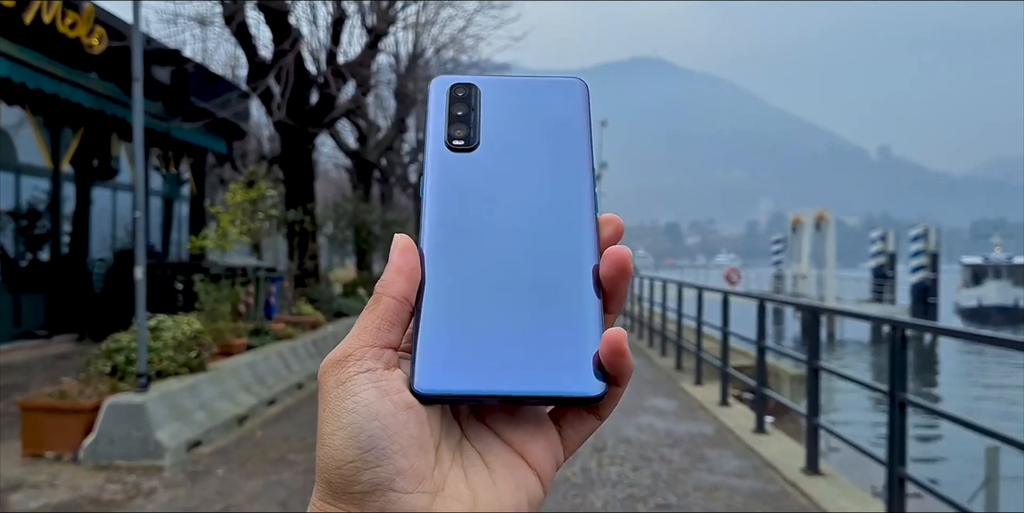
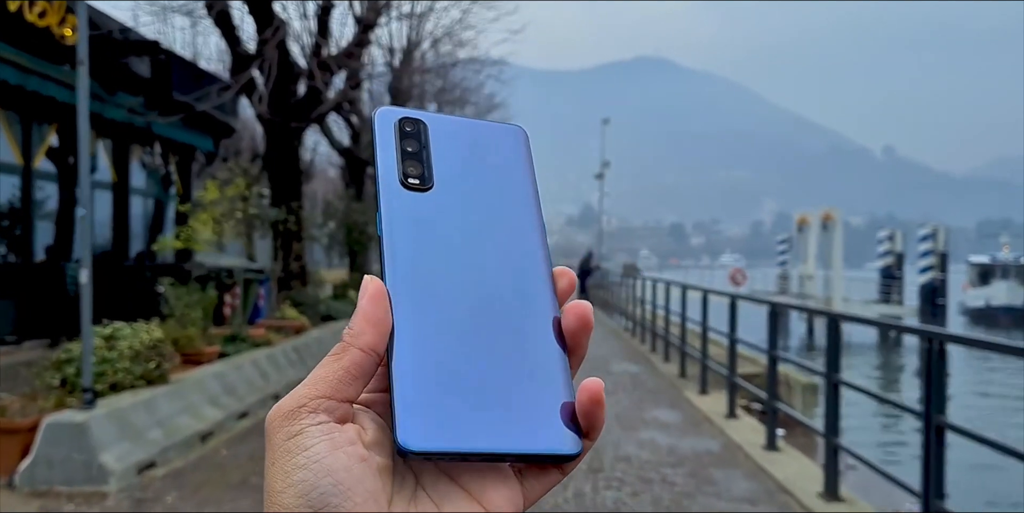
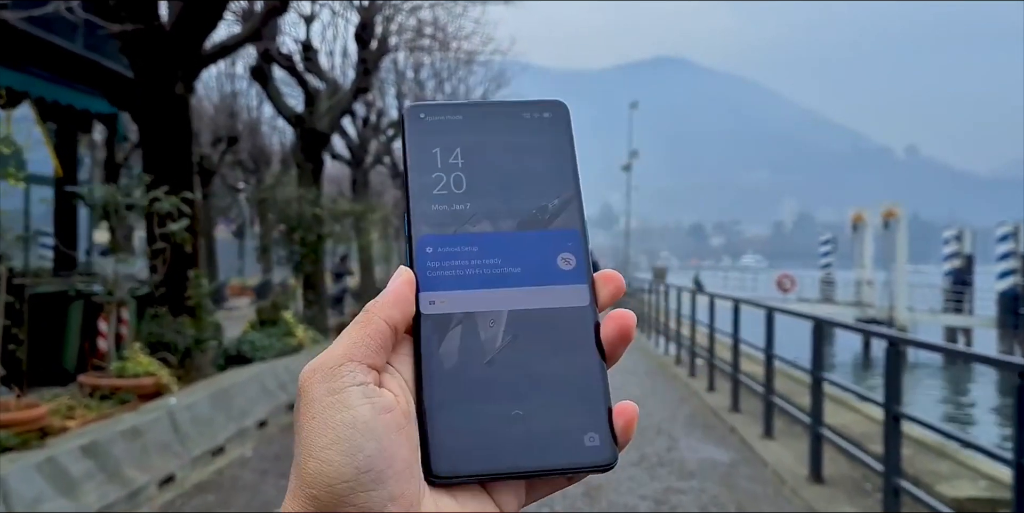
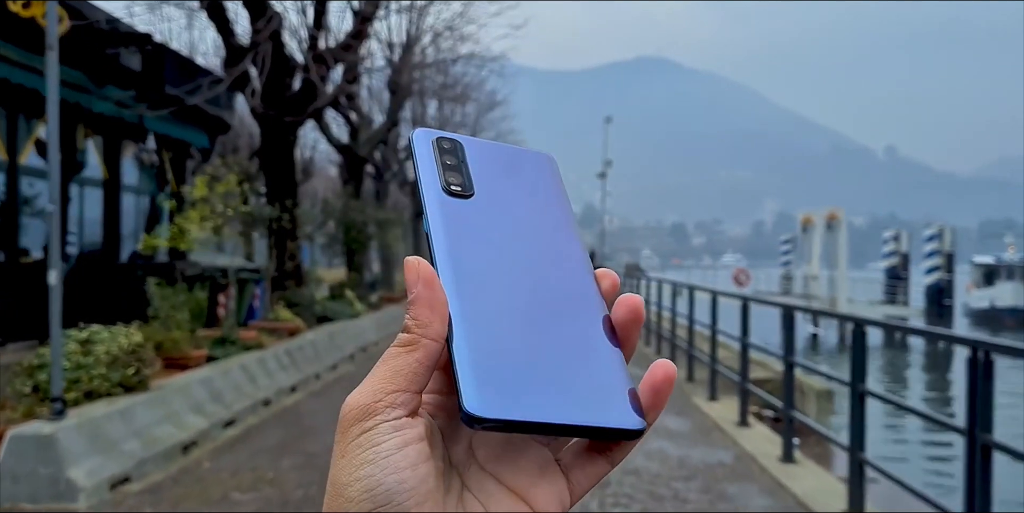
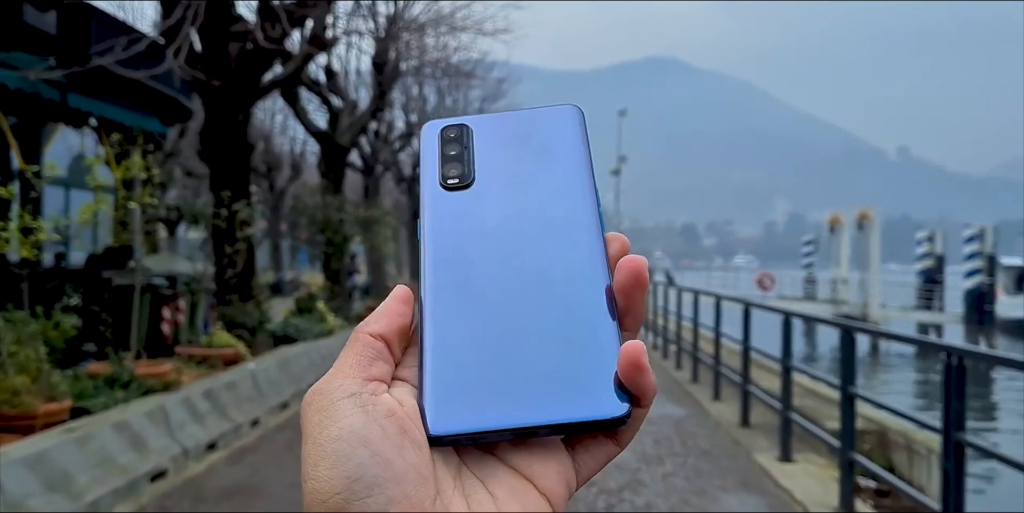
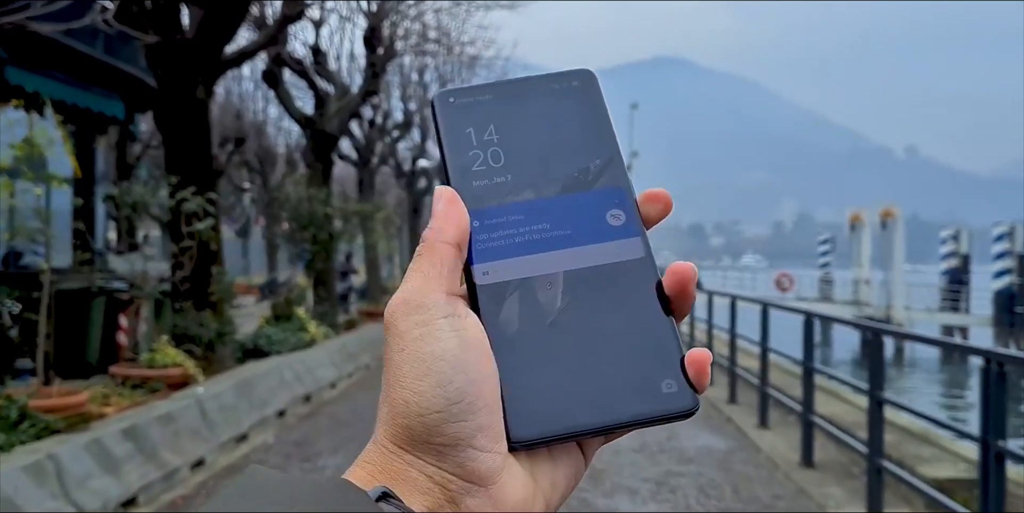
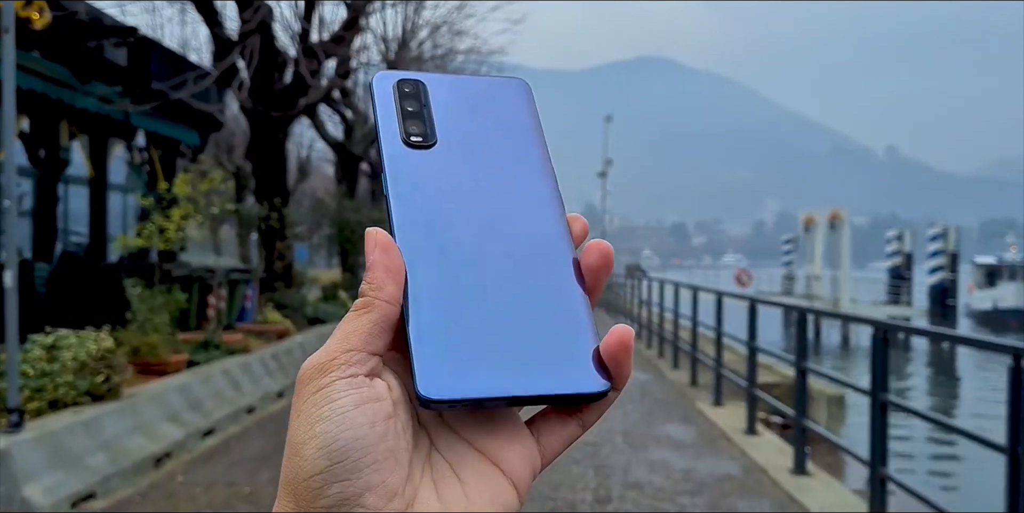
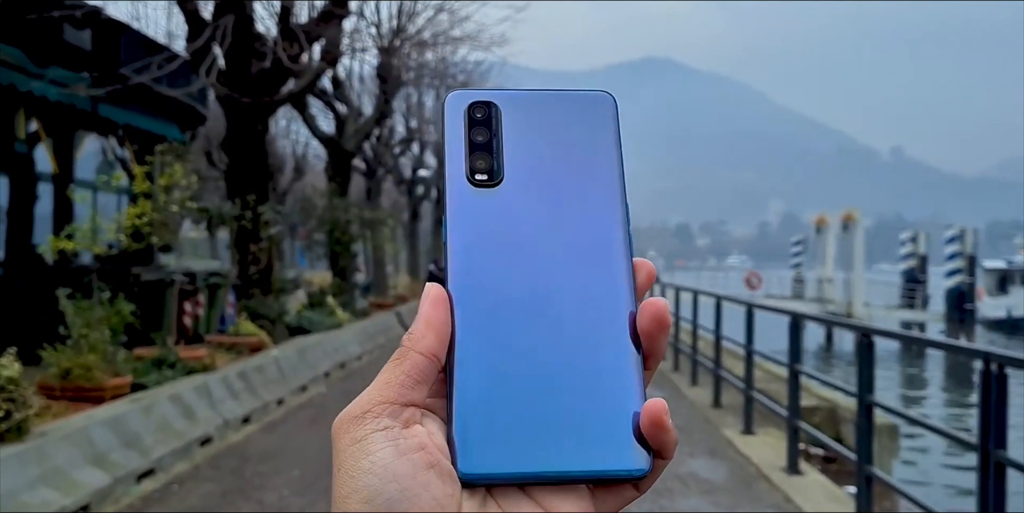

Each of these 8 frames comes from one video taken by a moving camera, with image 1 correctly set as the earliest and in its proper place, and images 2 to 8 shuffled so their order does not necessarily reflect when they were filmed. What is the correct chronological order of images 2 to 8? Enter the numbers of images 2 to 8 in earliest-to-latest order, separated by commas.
2, 4, 7, 8, 5, 6, 3
